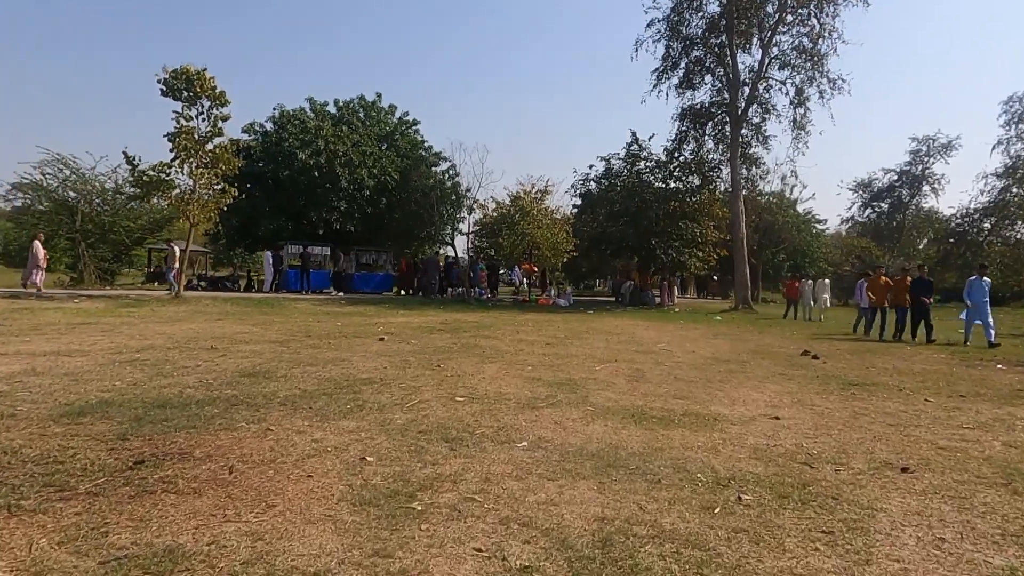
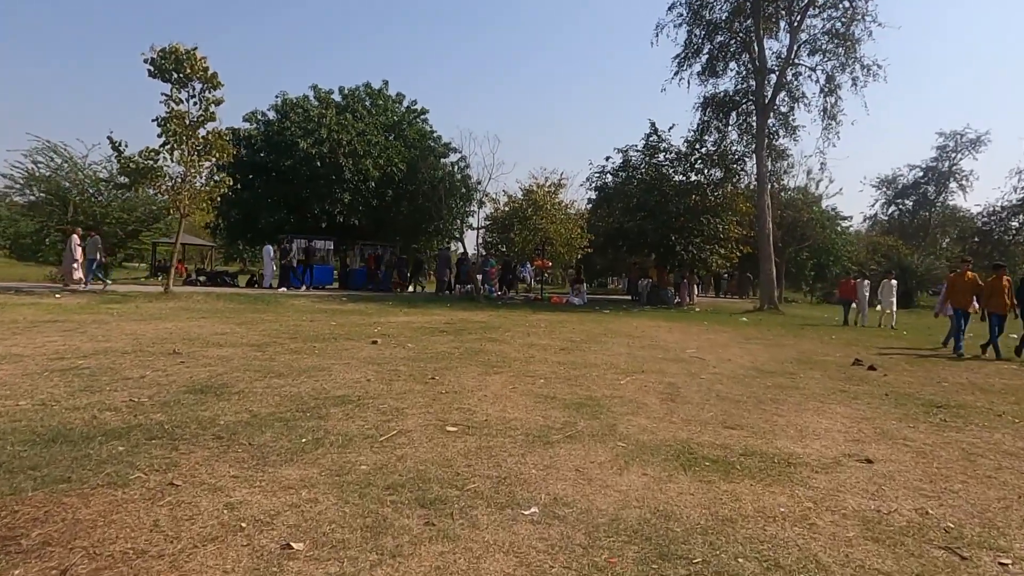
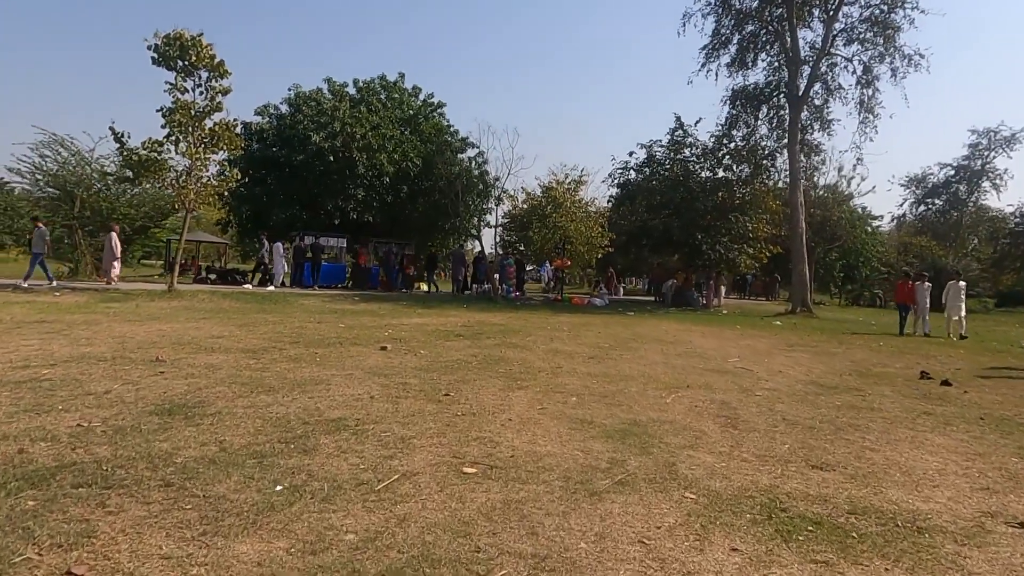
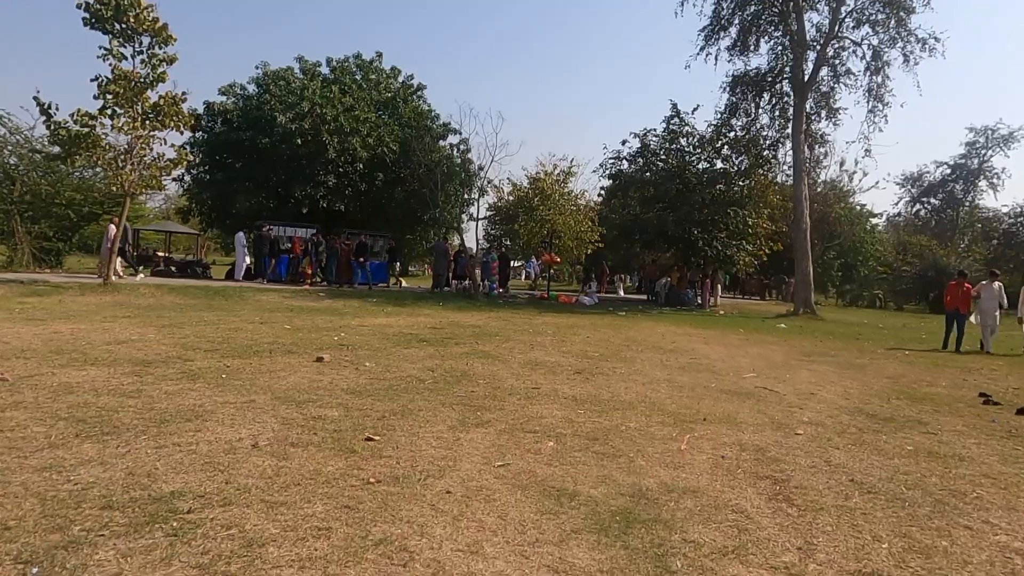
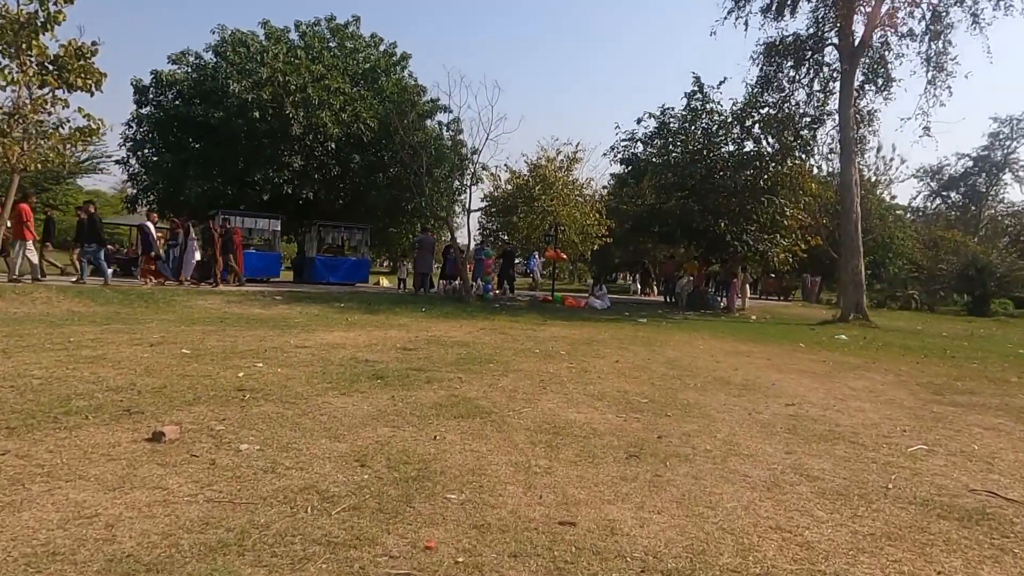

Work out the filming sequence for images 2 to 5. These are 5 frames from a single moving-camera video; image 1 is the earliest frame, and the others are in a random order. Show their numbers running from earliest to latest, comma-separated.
2, 3, 4, 5
